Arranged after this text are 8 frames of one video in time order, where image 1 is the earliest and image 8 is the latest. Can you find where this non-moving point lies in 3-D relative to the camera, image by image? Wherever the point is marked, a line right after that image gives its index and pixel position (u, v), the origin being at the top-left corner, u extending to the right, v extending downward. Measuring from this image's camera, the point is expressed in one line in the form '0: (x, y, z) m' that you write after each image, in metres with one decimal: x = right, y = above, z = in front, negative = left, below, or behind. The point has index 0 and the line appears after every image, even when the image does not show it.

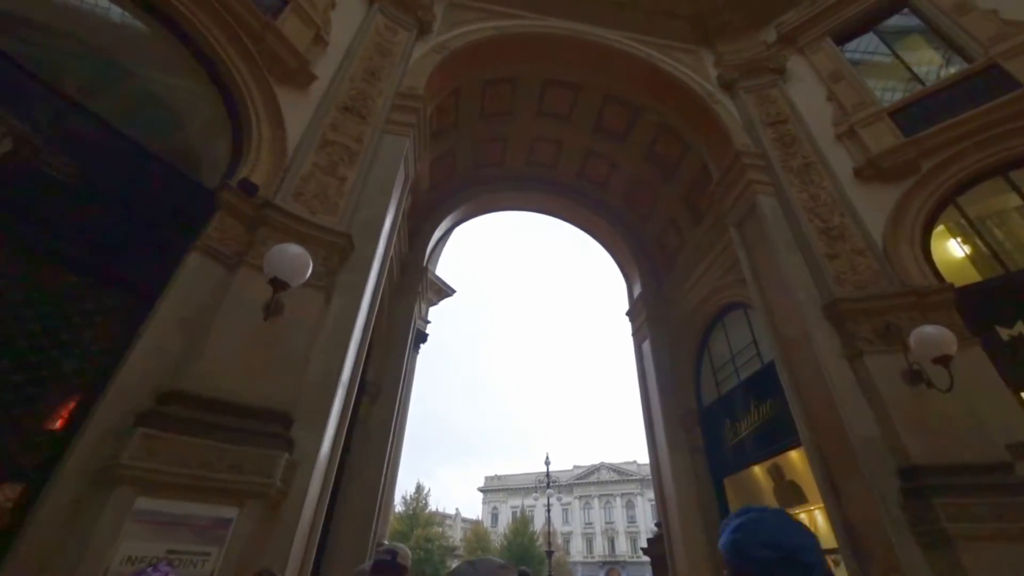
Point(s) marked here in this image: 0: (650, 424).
0: (+2.3, -2.2, +7.1) m
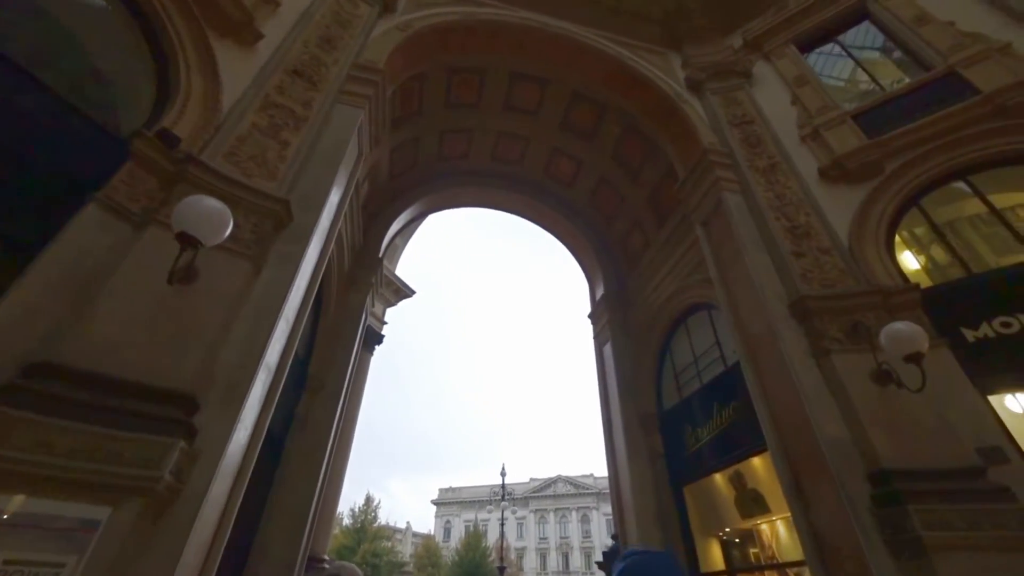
0: (+1.5, -2.3, +6.8) m
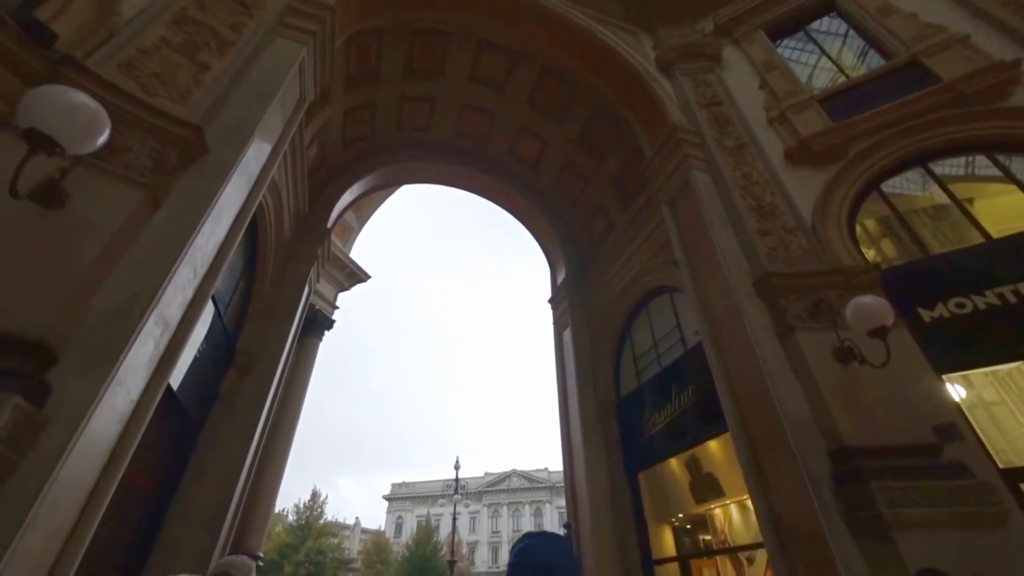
0: (+0.8, -2.0, +6.6) m
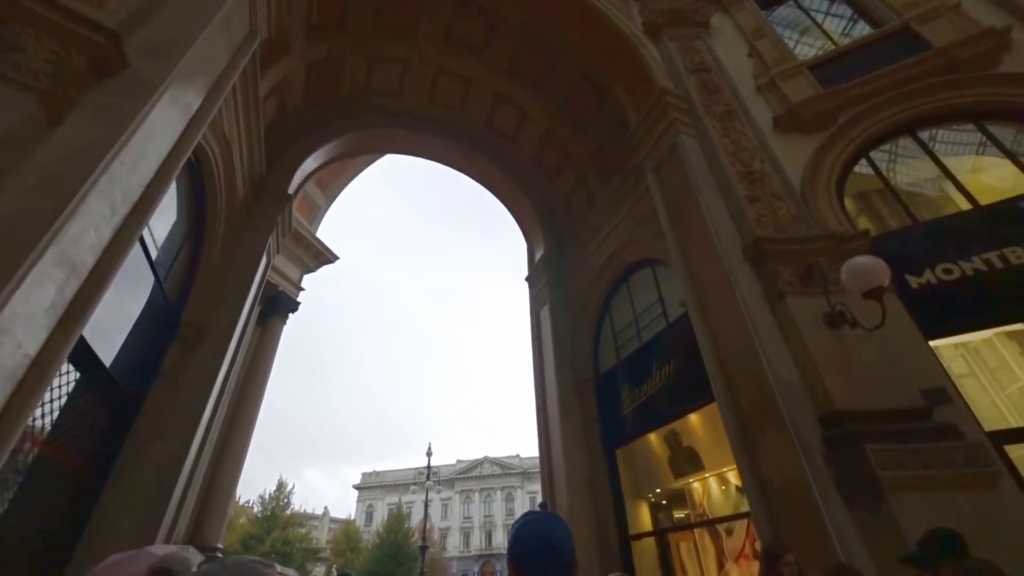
0: (+0.5, -1.6, +6.4) m
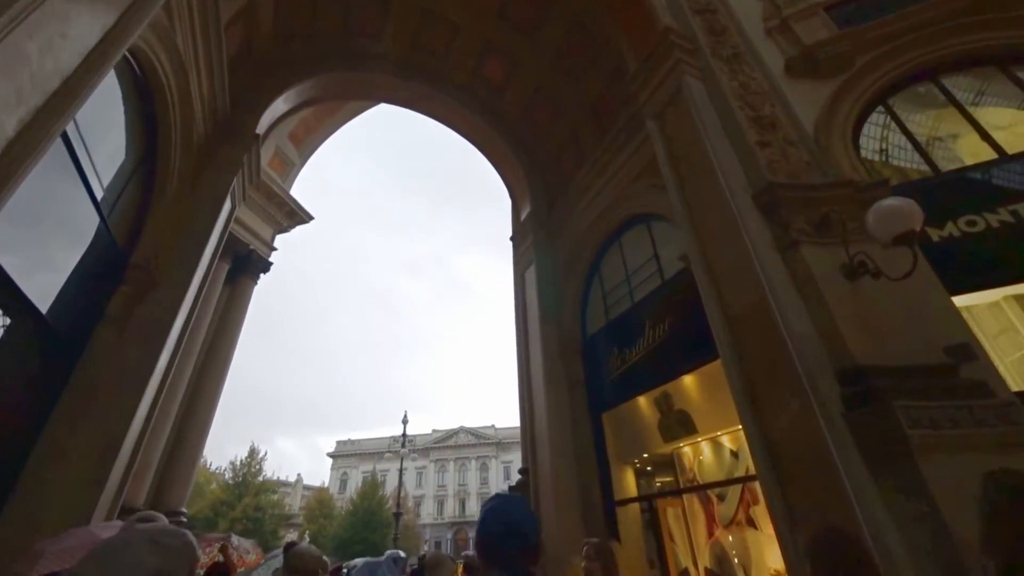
0: (+0.2, -1.0, +6.2) m
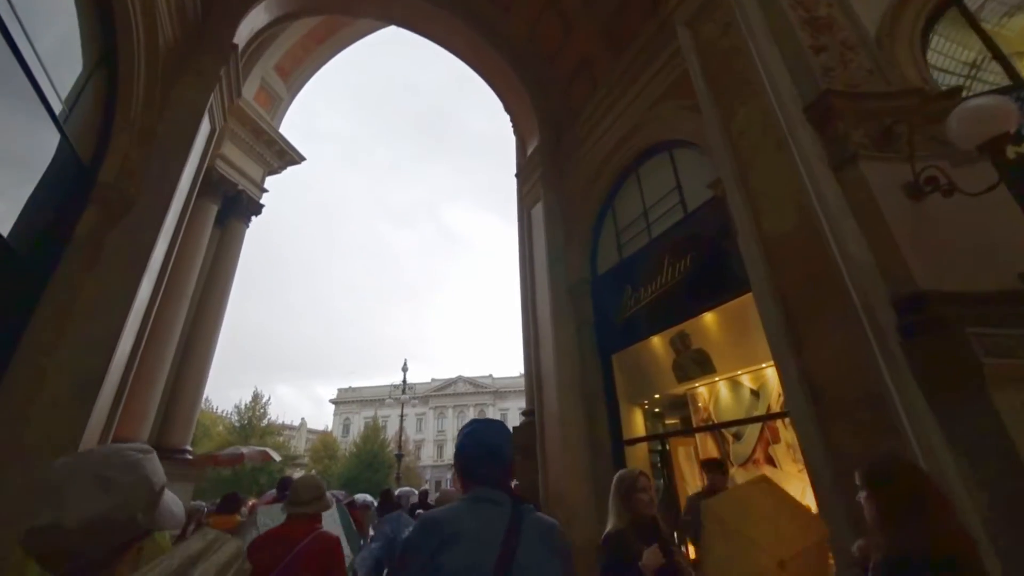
0: (+0.3, -0.2, +5.9) m
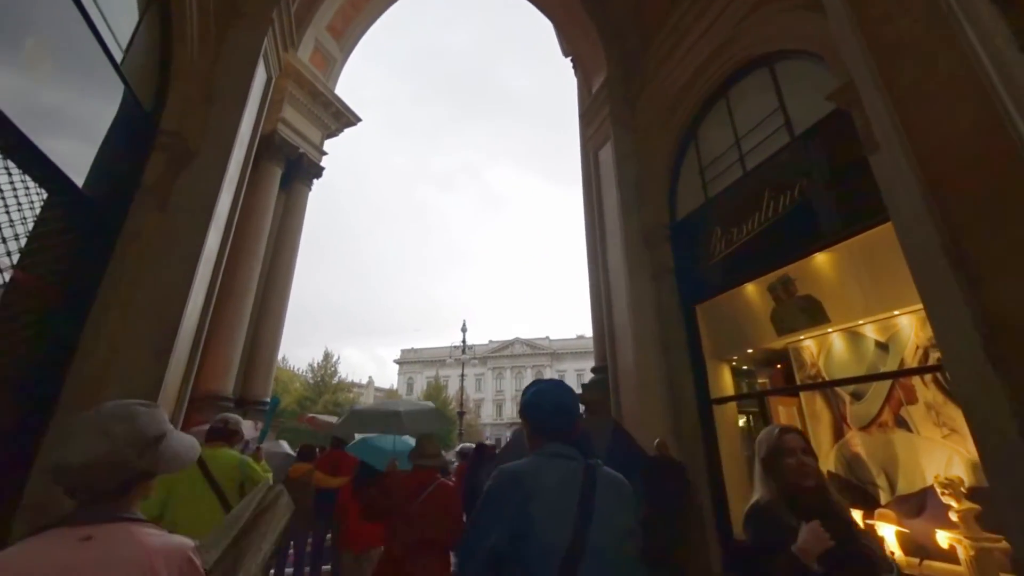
0: (+1.1, +0.5, +5.5) m
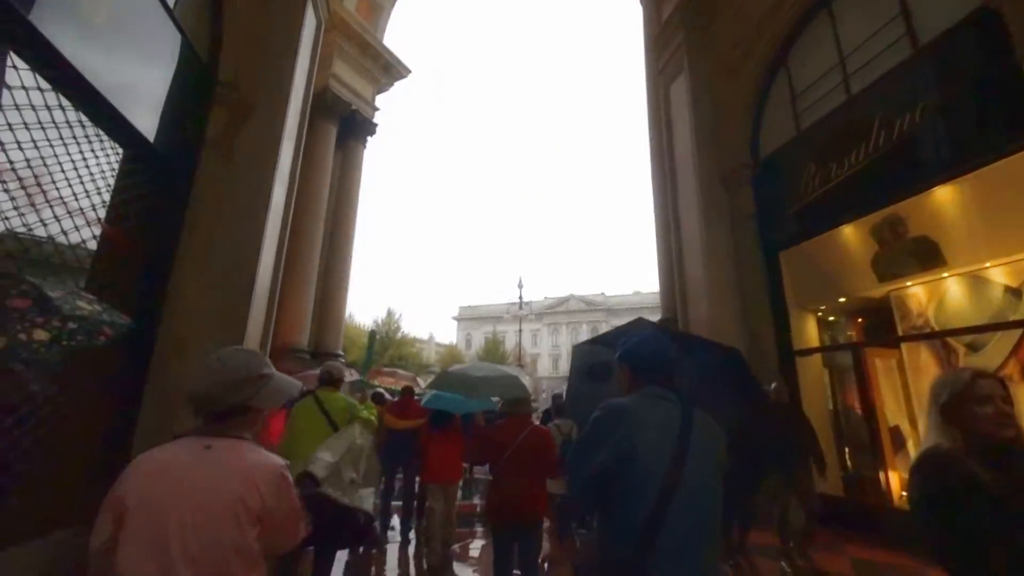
0: (+1.9, +1.1, +5.1) m
